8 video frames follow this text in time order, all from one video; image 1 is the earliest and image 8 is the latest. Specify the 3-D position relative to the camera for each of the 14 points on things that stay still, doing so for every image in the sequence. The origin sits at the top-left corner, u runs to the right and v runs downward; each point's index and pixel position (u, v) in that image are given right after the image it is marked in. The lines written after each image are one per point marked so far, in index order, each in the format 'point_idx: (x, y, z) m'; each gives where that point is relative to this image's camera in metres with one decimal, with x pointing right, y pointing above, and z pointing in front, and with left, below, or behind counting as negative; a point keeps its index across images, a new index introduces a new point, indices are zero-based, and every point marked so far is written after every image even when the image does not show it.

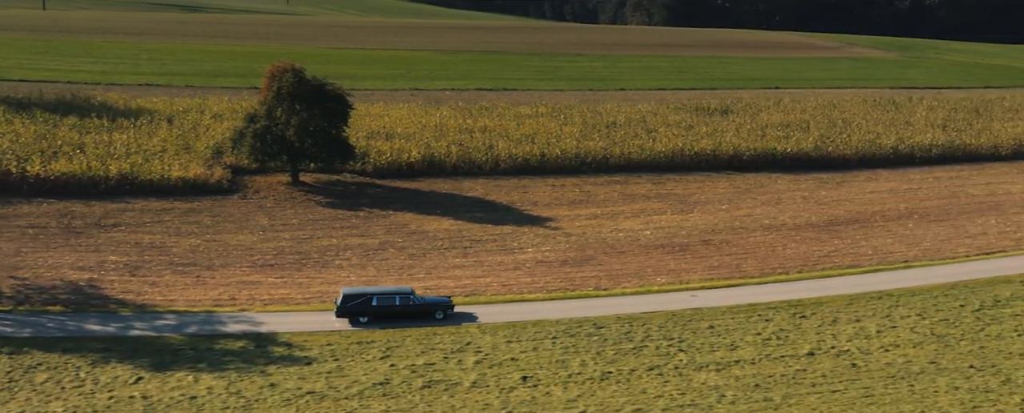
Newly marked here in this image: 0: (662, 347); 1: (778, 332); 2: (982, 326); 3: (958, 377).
0: (+2.6, -2.4, +16.9) m
1: (+4.9, -2.3, +18.3) m
2: (+9.4, -2.4, +19.9) m
3: (+7.3, -2.8, +16.3) m
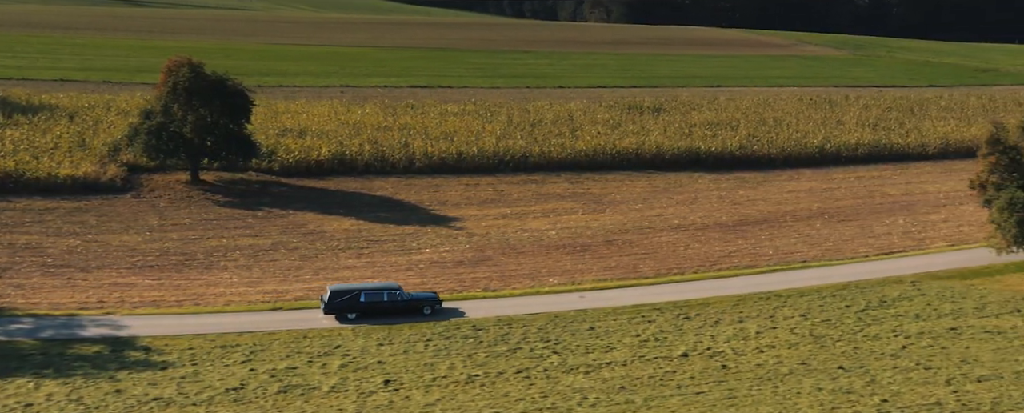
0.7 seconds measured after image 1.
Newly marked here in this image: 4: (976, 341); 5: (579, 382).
0: (+0.4, -2.4, +16.9) m
1: (+2.7, -2.4, +18.4) m
2: (+7.1, -2.4, +20.2) m
3: (+5.2, -2.9, +16.6) m
4: (+9.1, -2.6, +19.4) m
5: (+1.1, -2.7, +15.5) m
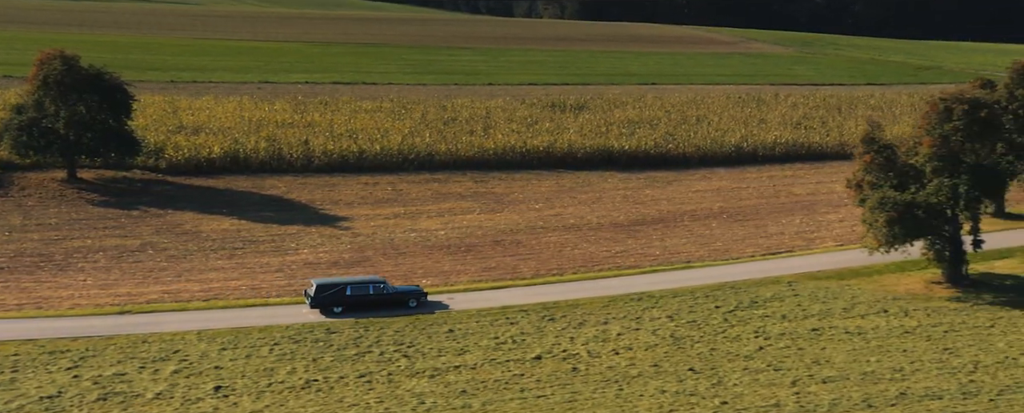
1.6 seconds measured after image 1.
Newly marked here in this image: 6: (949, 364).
0: (-2.1, -2.5, +16.8) m
1: (+0.1, -2.4, +18.4) m
2: (+4.4, -2.5, +20.4) m
3: (+2.7, -2.9, +16.7) m
4: (+6.4, -2.7, +19.8) m
5: (-1.4, -2.8, +15.4) m
6: (+8.2, -2.9, +18.5) m
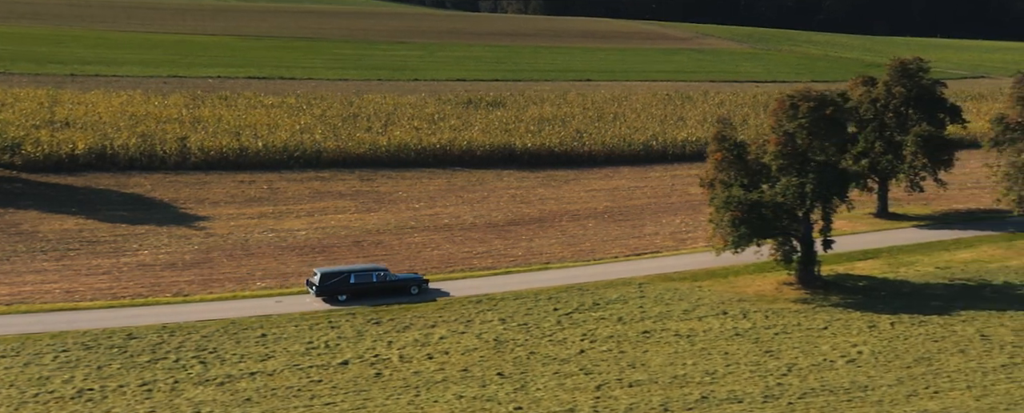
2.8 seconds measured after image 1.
0: (-5.4, -2.5, +16.4) m
1: (-3.3, -2.5, +18.1) m
2: (+0.9, -2.5, +20.3) m
3: (-0.6, -3.0, +16.5) m
4: (+2.9, -2.8, +19.8) m
5: (-4.6, -2.8, +15.0) m
6: (+4.7, -3.0, +18.7) m
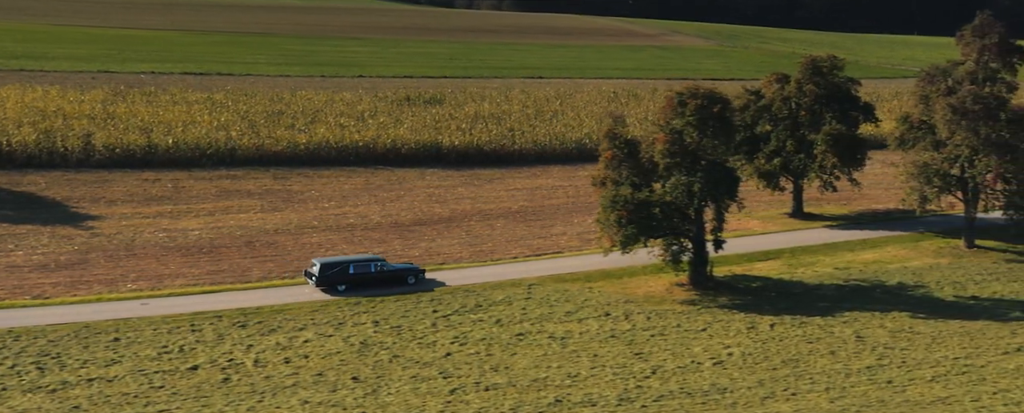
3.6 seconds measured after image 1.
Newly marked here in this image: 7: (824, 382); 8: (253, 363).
0: (-7.9, -2.5, +16.0) m
1: (-5.8, -2.5, +17.8) m
2: (-1.7, -2.6, +20.2) m
3: (-3.1, -3.0, +16.3) m
4: (+0.3, -2.8, +19.7) m
5: (-7.1, -2.9, +14.7) m
6: (+2.2, -3.1, +18.6) m
7: (+5.8, -3.3, +18.4) m
8: (-4.5, -2.7, +17.3) m
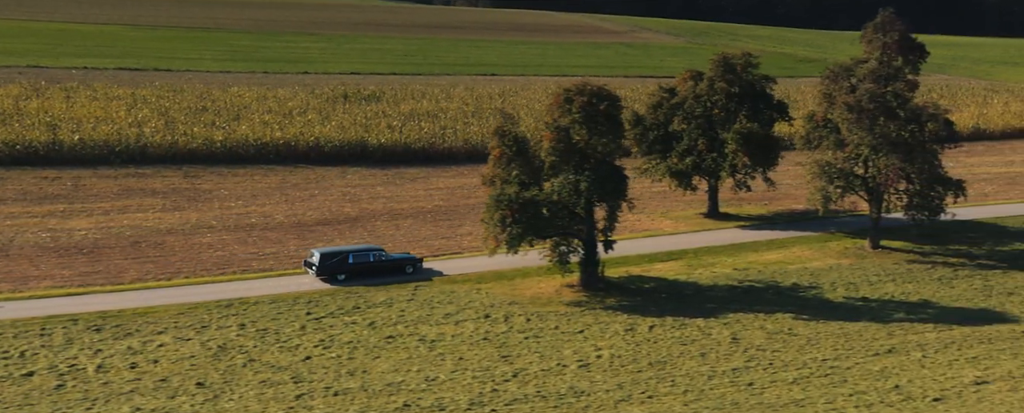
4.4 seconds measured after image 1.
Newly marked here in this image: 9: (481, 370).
0: (-10.4, -2.6, +15.4) m
1: (-8.4, -2.5, +17.3) m
2: (-4.4, -2.6, +19.8) m
3: (-5.6, -3.0, +15.9) m
4: (-2.3, -2.8, +19.4) m
5: (-9.5, -2.9, +14.1) m
6: (-0.4, -3.1, +18.4) m
7: (+3.2, -3.3, +18.4) m
8: (-7.1, -2.7, +16.9) m
9: (-0.6, -3.1, +18.5) m
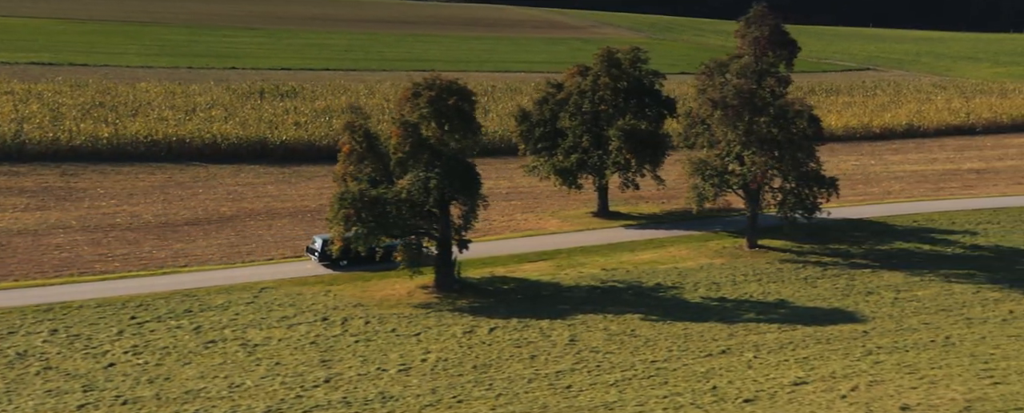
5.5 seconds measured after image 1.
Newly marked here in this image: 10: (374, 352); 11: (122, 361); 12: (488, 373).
0: (-13.7, -2.6, +14.6) m
1: (-11.8, -2.5, +16.6) m
2: (-7.8, -2.6, +19.3) m
3: (-8.9, -3.1, +15.3) m
4: (-5.7, -2.8, +19.0) m
5: (-12.7, -2.9, +13.3) m
6: (-3.8, -3.1, +18.0) m
7: (-0.2, -3.3, +18.1) m
8: (-10.4, -2.8, +16.2) m
9: (-4.0, -3.1, +18.1) m
10: (-2.8, -2.9, +19.9) m
11: (-7.1, -2.8, +18.2) m
12: (-0.4, -3.2, +19.0) m
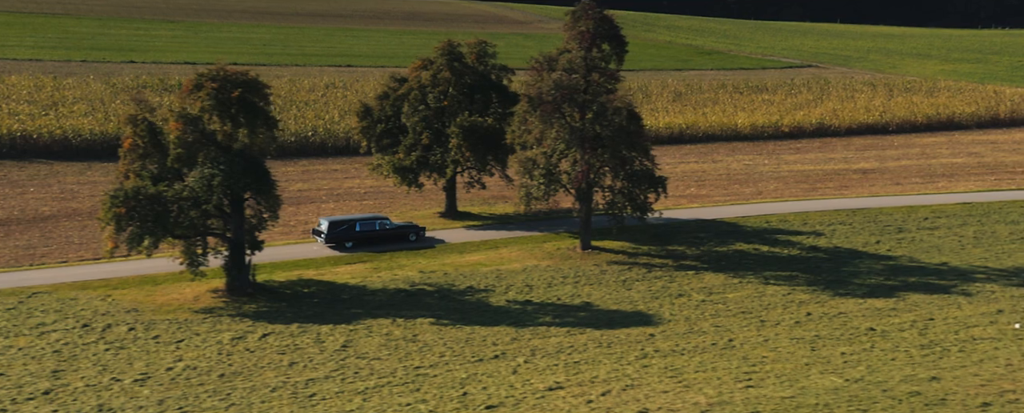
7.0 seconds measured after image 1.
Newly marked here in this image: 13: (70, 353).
0: (-18.1, -2.6, +13.1) m
1: (-16.3, -2.6, +15.2) m
2: (-12.5, -2.6, +18.1) m
3: (-13.4, -3.1, +14.1) m
4: (-10.4, -2.9, +18.0) m
5: (-17.1, -3.0, +11.9) m
6: (-8.5, -3.2, +17.2) m
7: (-4.9, -3.4, +17.5) m
8: (-14.9, -2.8, +14.9) m
9: (-8.6, -3.1, +17.2) m
10: (-7.5, -3.0, +19.1) m
11: (-11.8, -2.9, +17.2) m
12: (-5.1, -3.2, +18.3) m
13: (-8.6, -2.8, +19.3) m
